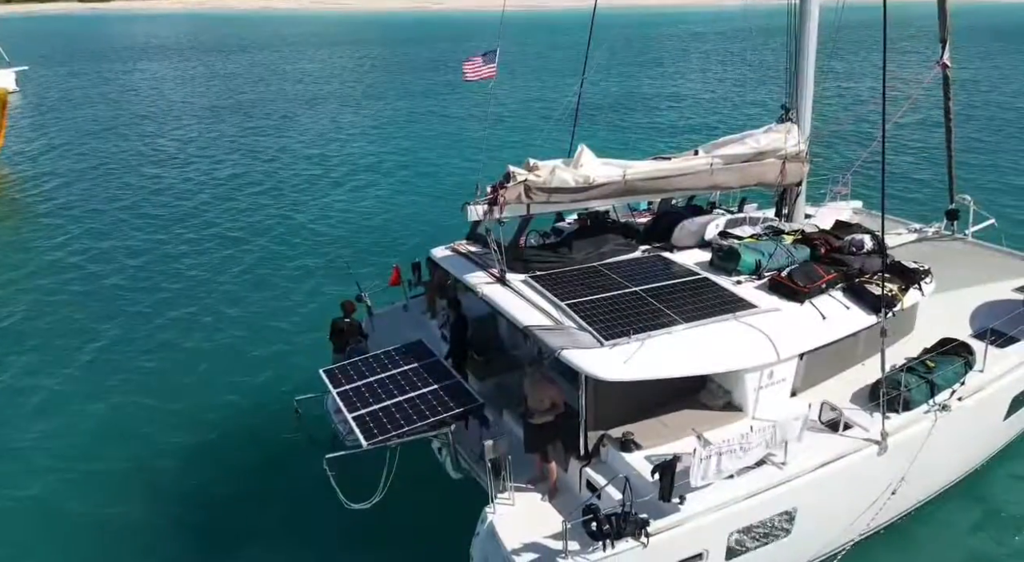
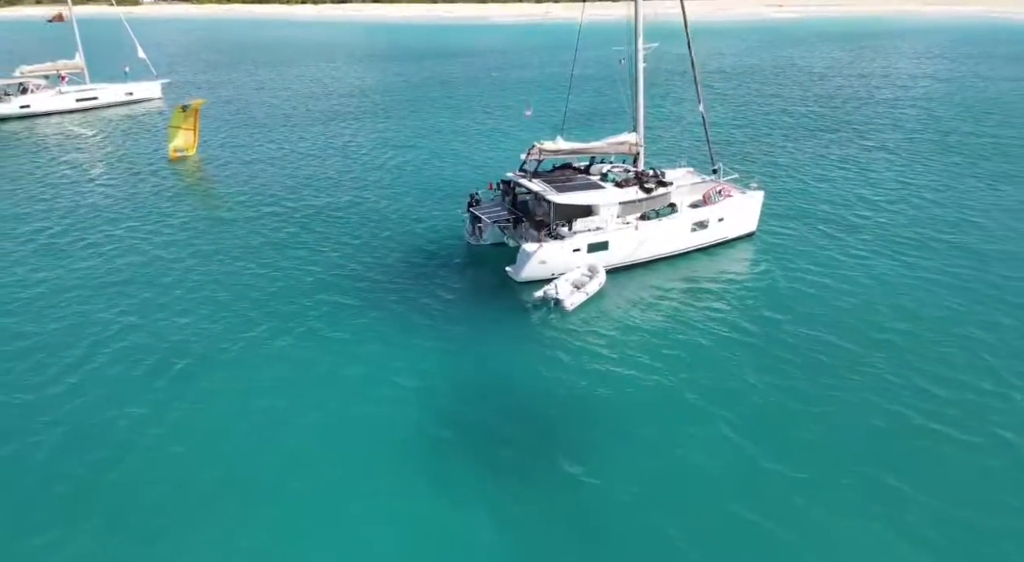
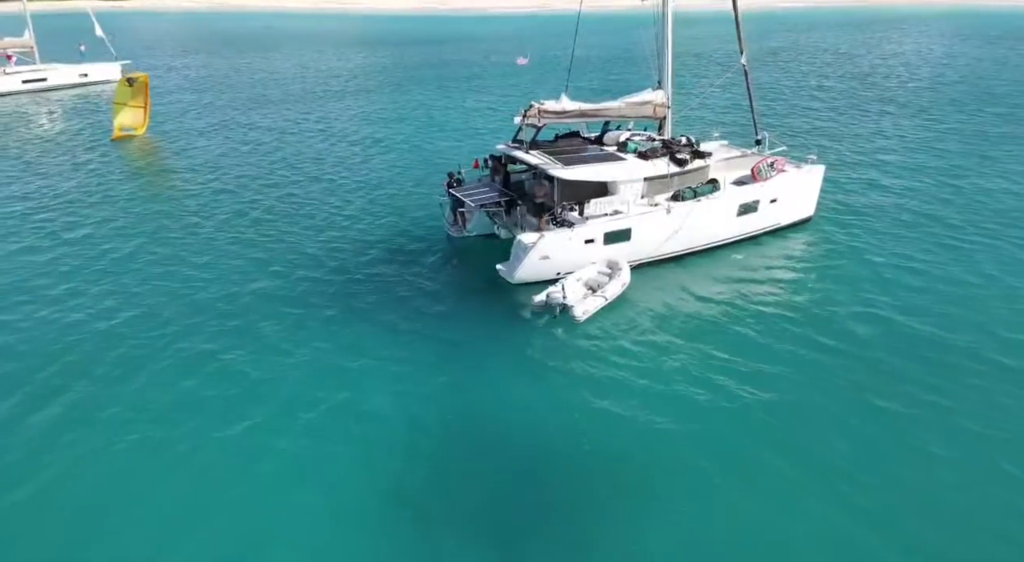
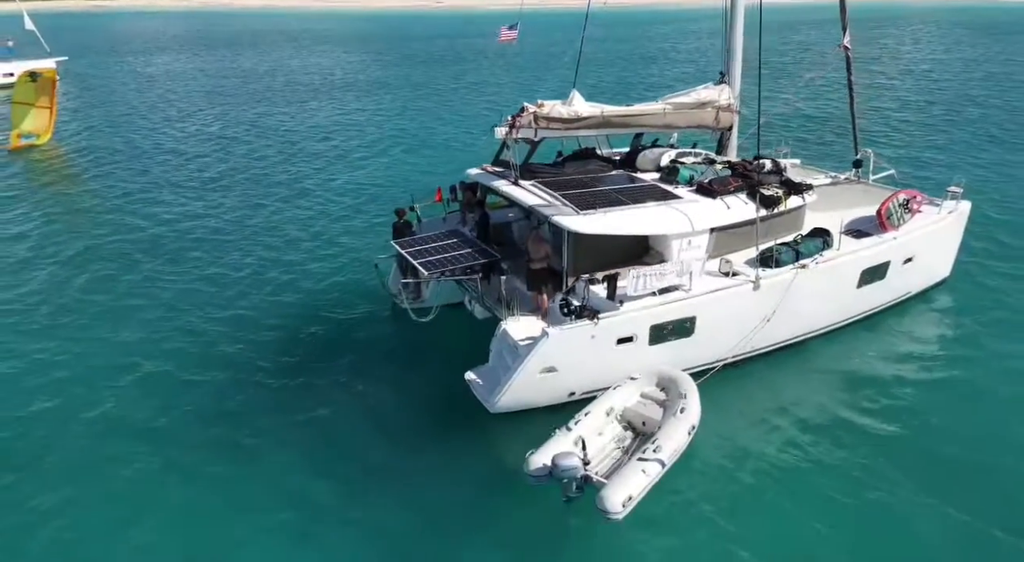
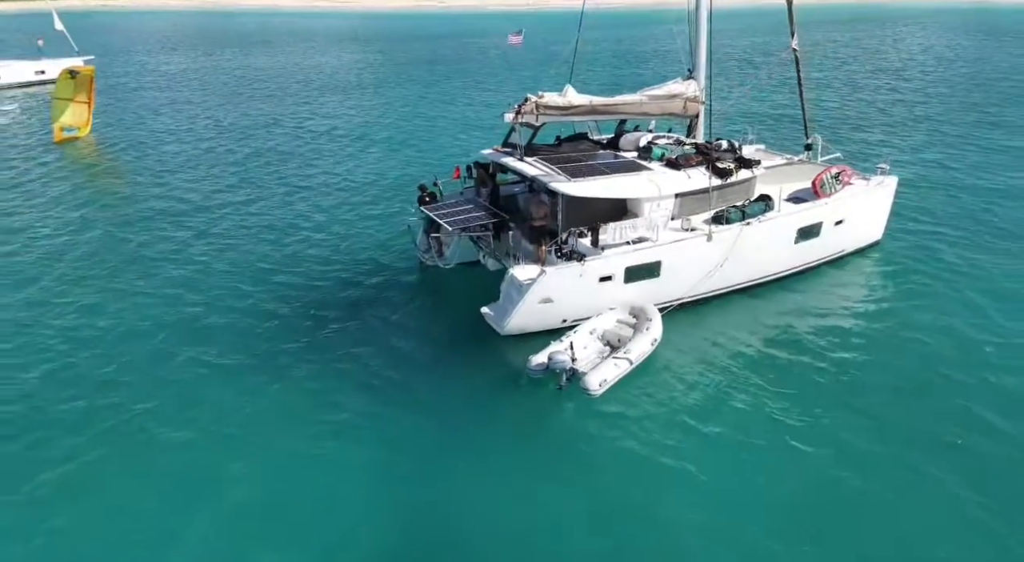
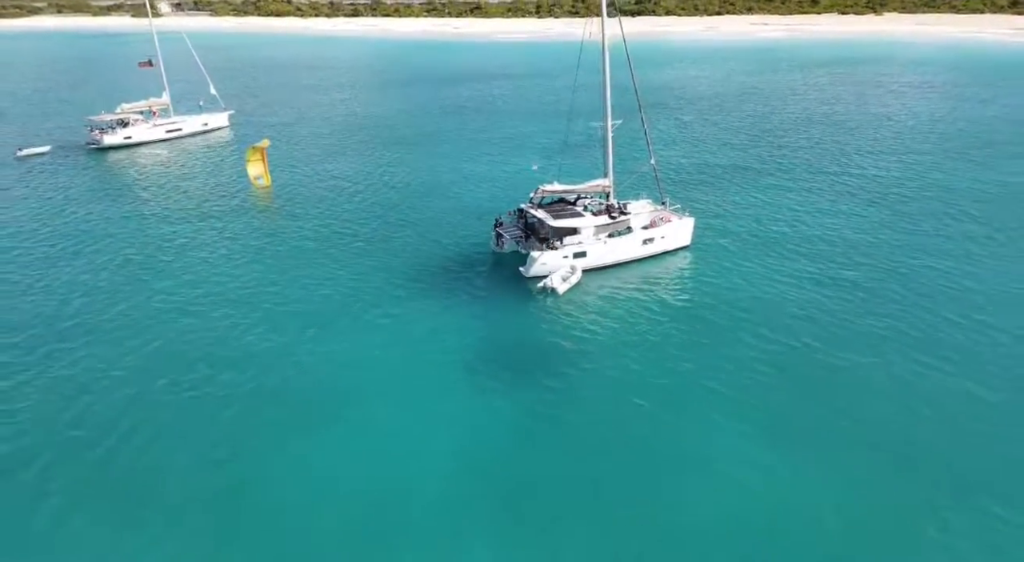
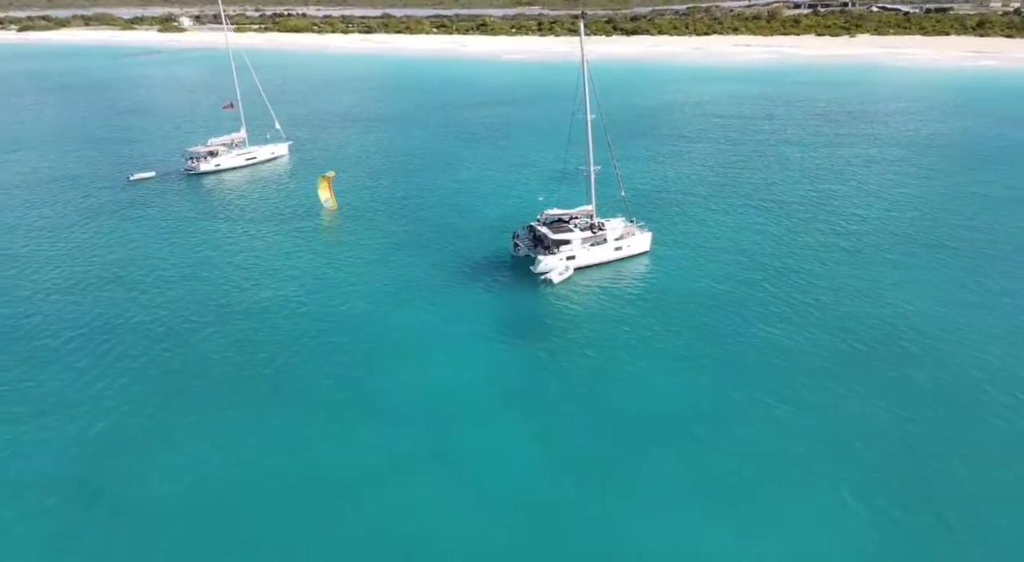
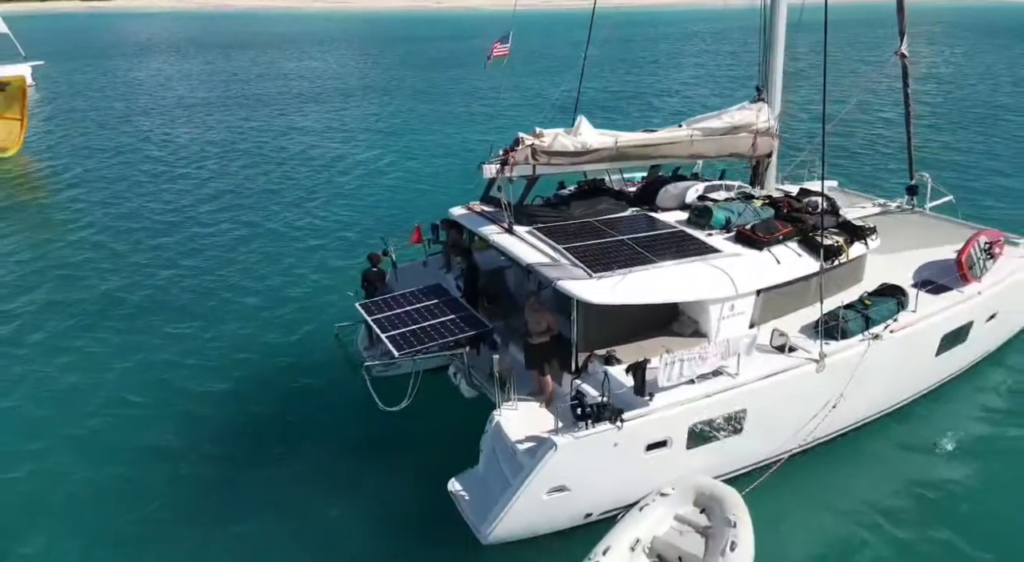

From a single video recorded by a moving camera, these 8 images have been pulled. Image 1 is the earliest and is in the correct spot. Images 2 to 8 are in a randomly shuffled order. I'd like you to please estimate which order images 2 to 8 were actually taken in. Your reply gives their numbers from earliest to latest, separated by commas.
8, 4, 5, 3, 2, 6, 7
